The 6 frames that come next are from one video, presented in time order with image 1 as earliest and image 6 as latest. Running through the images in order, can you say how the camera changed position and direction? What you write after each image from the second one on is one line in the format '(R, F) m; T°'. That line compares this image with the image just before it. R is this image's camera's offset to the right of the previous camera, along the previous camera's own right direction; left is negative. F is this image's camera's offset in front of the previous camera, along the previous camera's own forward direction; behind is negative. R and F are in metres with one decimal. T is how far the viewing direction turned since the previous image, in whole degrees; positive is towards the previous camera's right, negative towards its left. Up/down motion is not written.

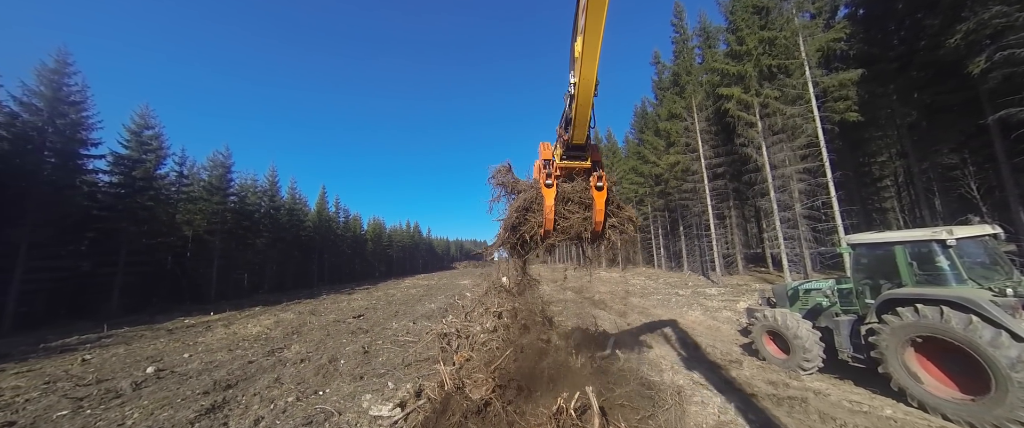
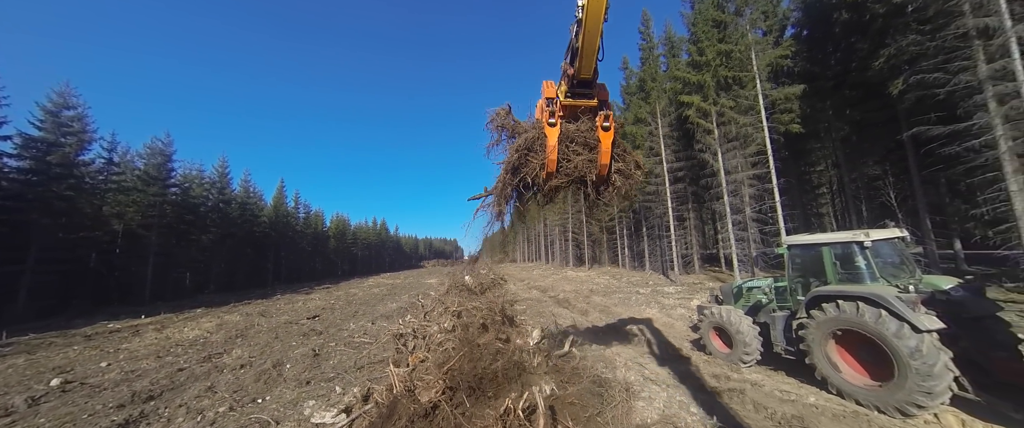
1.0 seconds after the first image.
(+0.3, +0.1) m; +5°
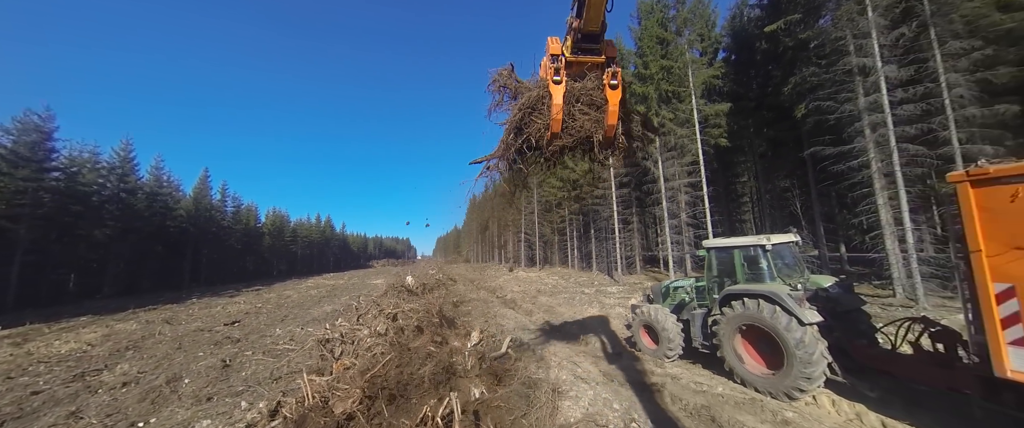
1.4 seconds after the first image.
(+0.4, +0.1) m; +8°
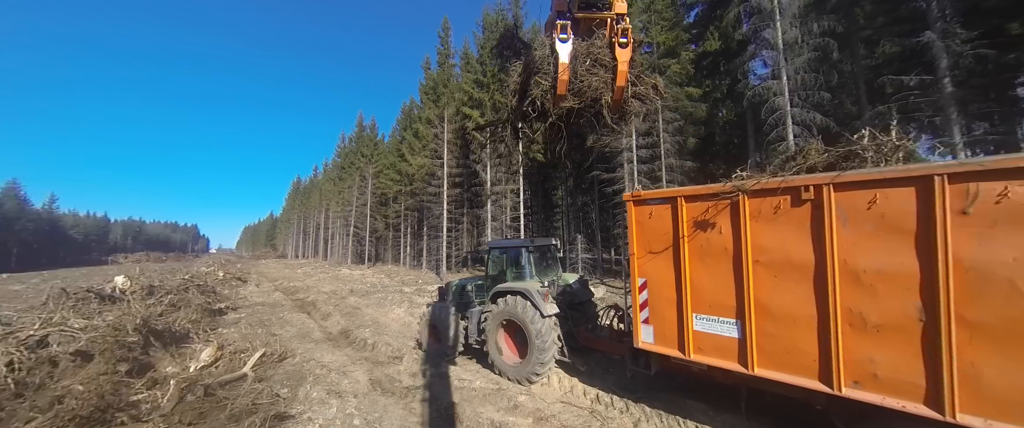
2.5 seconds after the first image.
(+1.4, 0.0) m; +25°
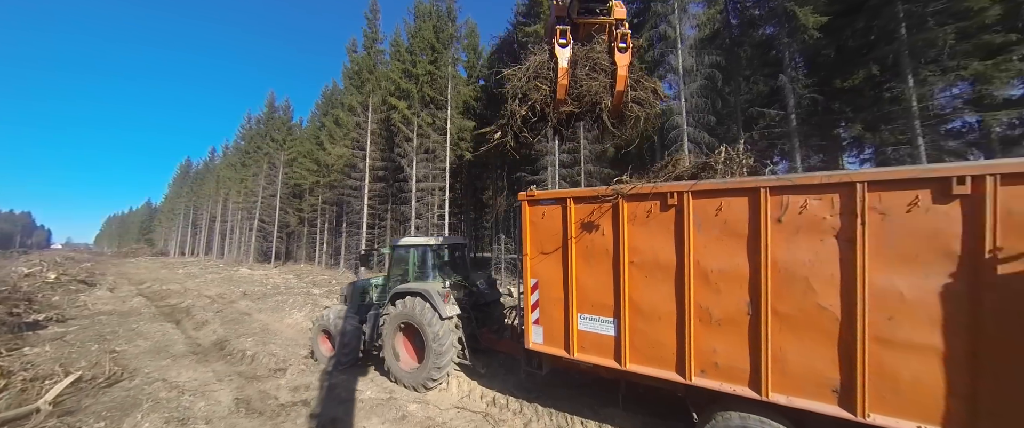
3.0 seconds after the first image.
(+0.6, +0.1) m; +11°
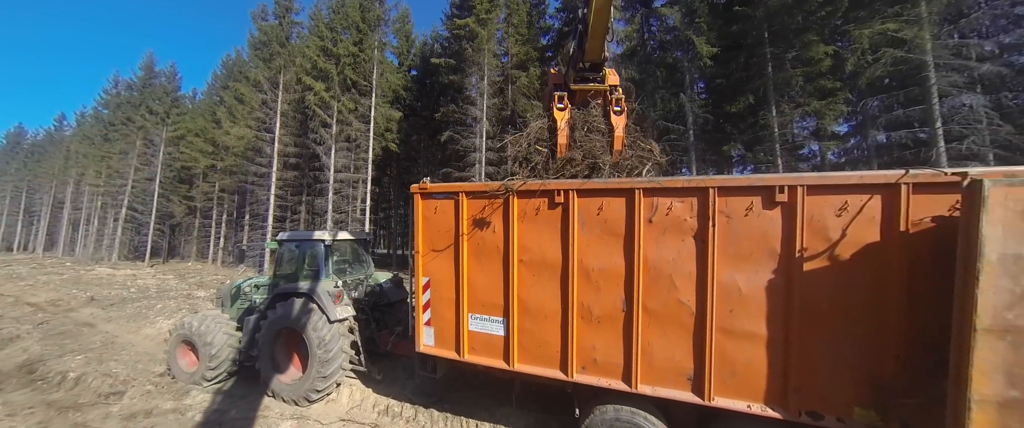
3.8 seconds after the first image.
(+0.6, +0.1) m; +10°
